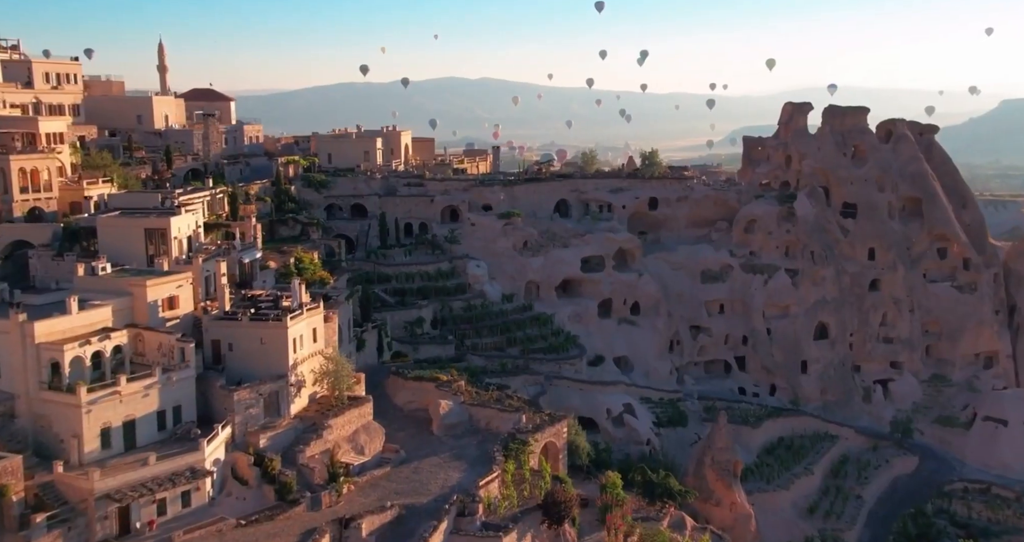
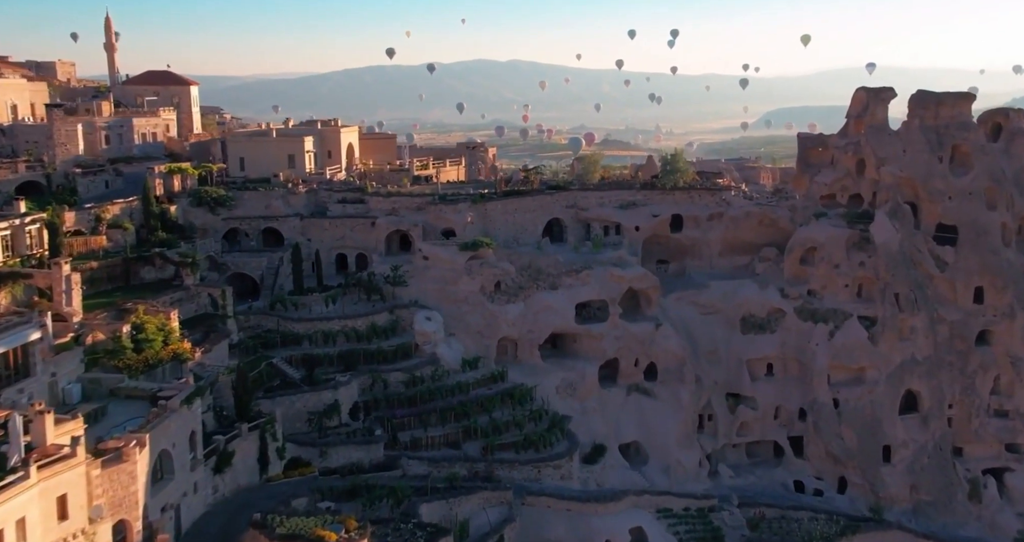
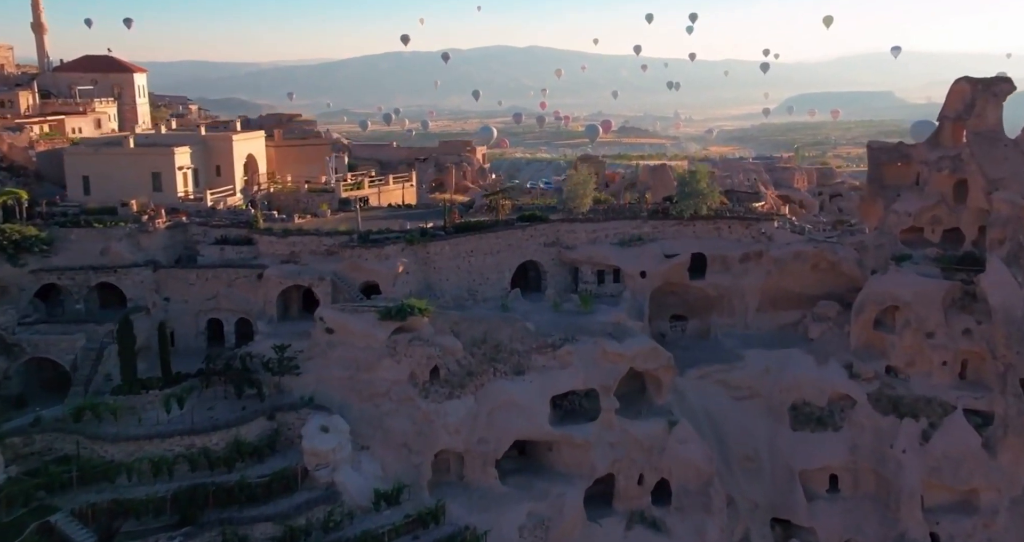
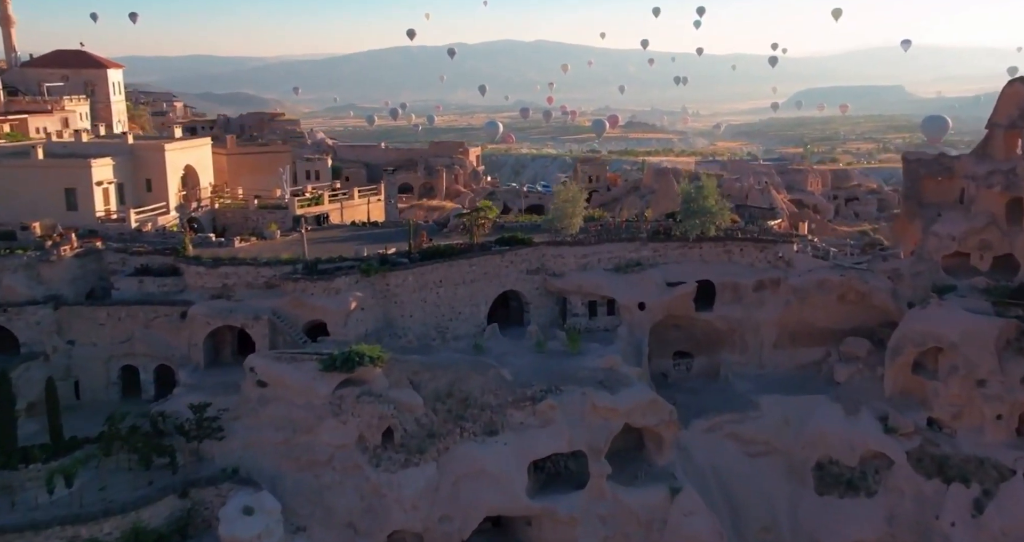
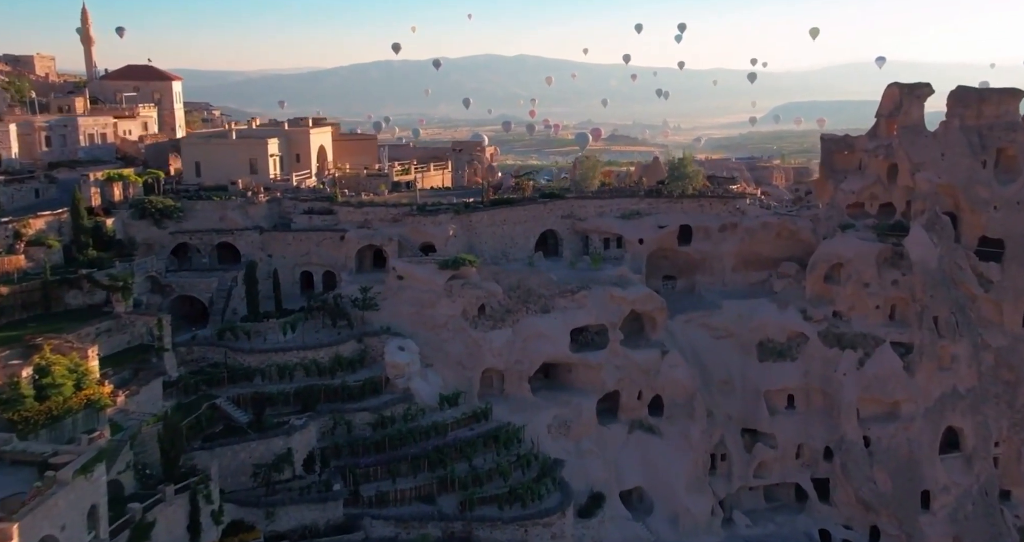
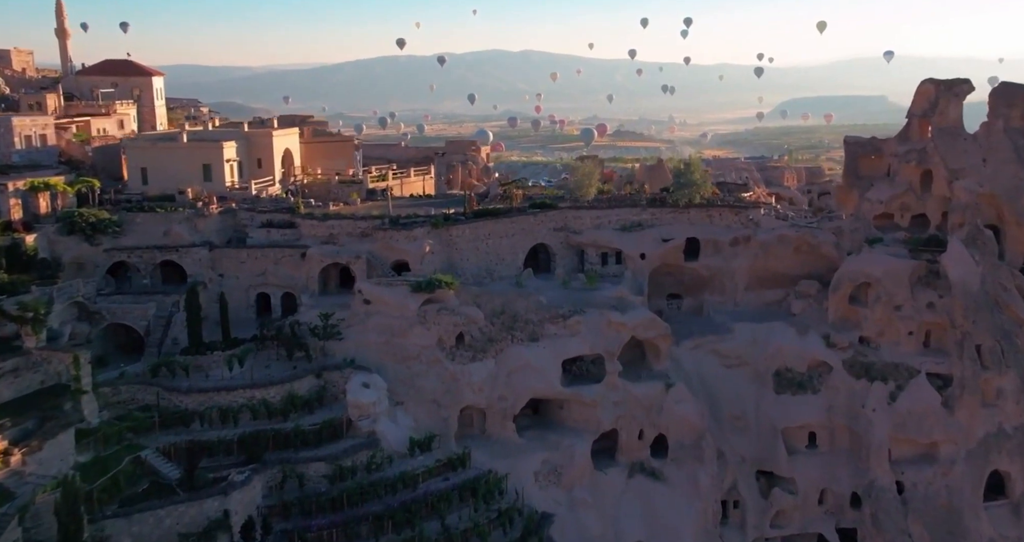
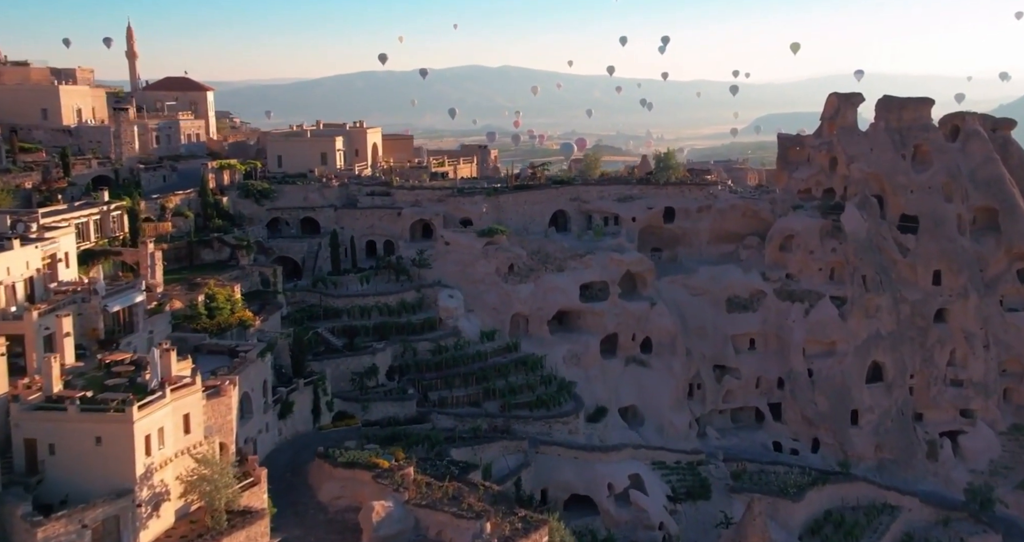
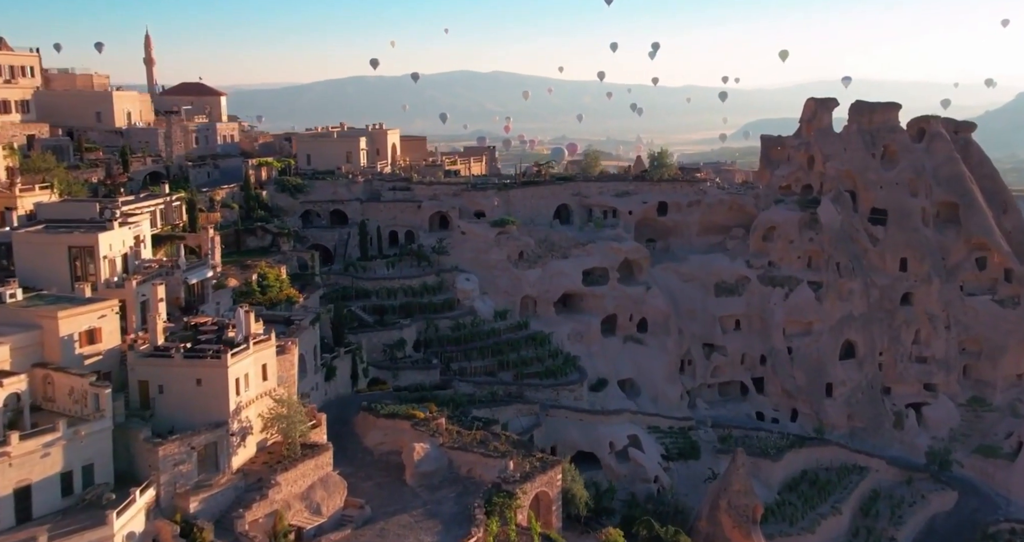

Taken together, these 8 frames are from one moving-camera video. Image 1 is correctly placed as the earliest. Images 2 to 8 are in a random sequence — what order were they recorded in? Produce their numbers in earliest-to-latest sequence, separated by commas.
8, 7, 2, 5, 6, 3, 4
